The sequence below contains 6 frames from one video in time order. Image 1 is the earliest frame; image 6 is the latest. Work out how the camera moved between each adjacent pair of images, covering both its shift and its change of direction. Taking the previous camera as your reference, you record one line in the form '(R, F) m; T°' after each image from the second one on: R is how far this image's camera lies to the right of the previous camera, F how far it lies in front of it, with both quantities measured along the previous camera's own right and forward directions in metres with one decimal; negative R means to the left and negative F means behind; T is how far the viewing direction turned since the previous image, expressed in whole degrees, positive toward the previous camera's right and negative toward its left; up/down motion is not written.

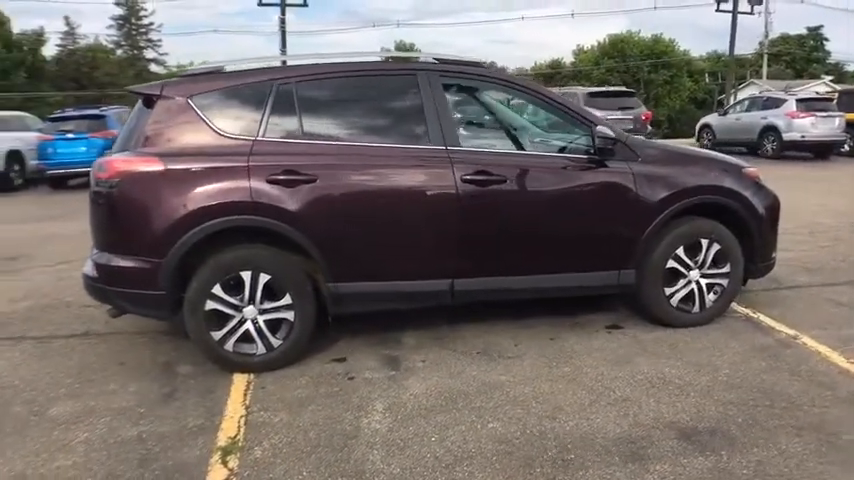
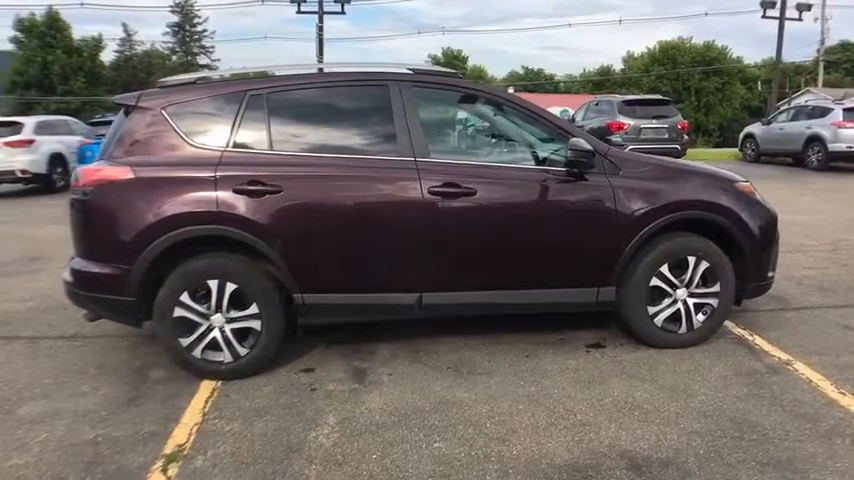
(+0.6, +0.1) m; -4°
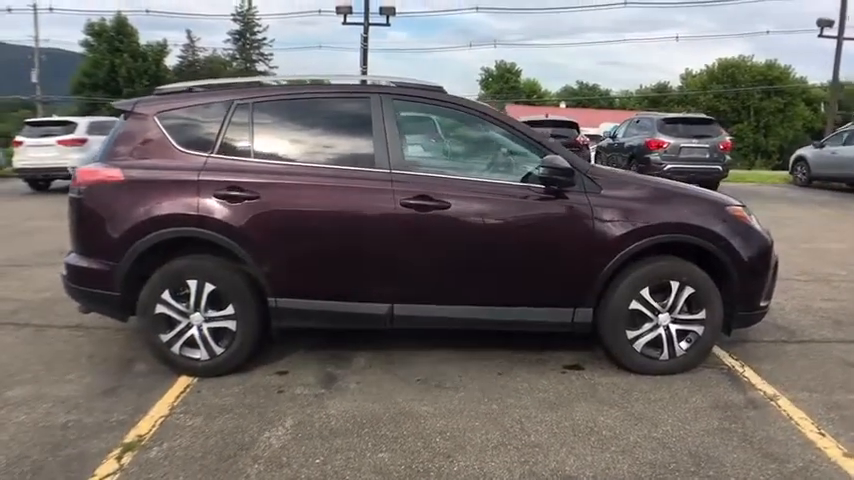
(+0.5, 0.0) m; -5°
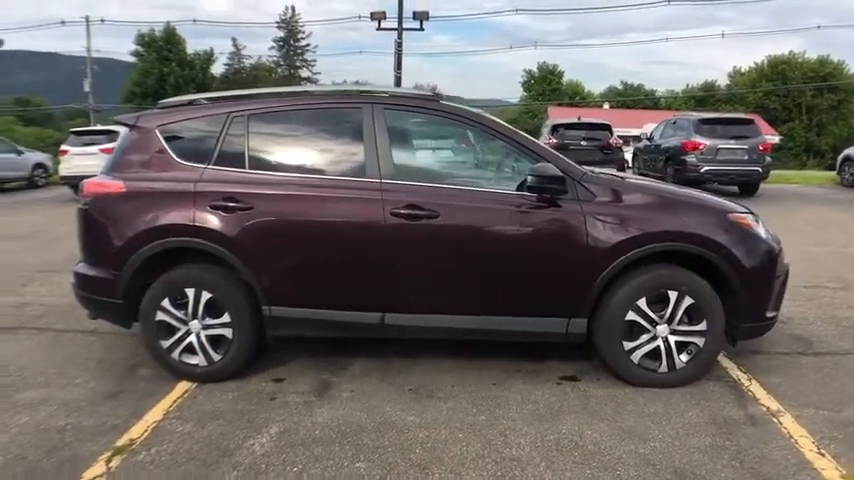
(+0.4, 0.0) m; -4°
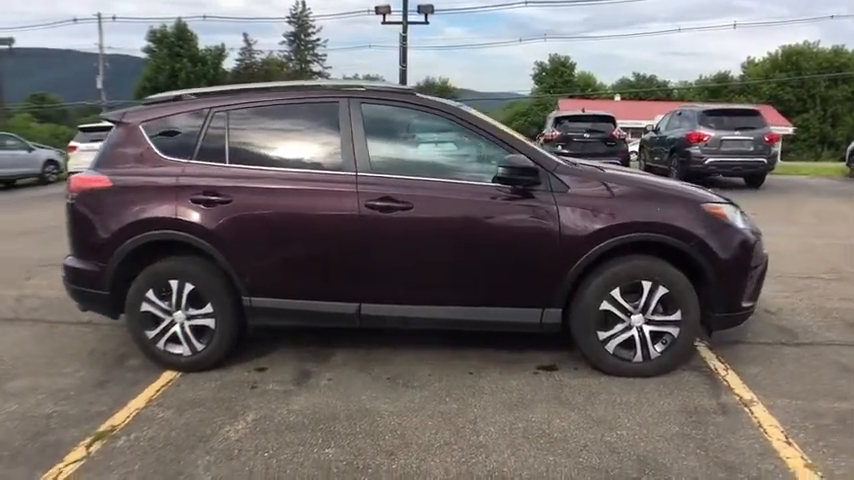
(+0.3, -0.1) m; -1°
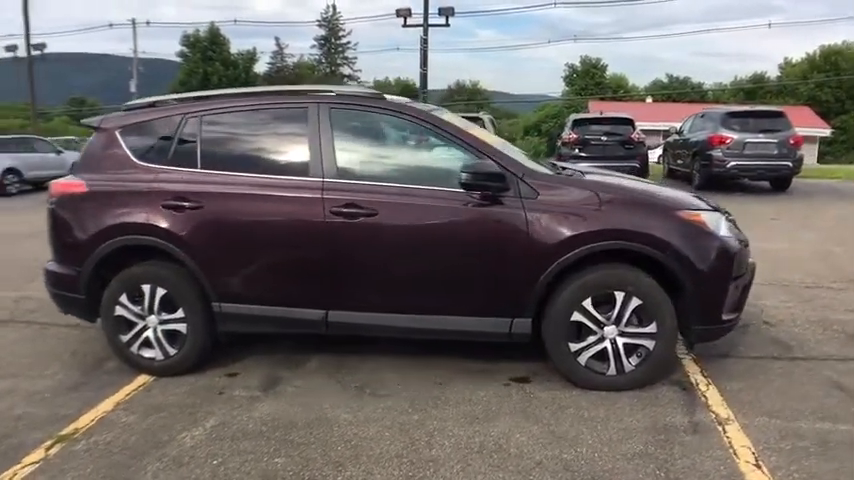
(+0.5, +0.1) m; -3°
